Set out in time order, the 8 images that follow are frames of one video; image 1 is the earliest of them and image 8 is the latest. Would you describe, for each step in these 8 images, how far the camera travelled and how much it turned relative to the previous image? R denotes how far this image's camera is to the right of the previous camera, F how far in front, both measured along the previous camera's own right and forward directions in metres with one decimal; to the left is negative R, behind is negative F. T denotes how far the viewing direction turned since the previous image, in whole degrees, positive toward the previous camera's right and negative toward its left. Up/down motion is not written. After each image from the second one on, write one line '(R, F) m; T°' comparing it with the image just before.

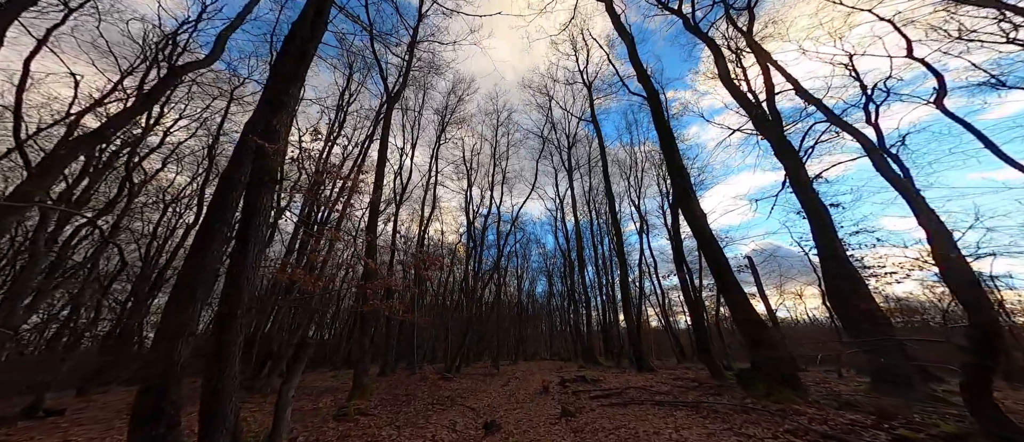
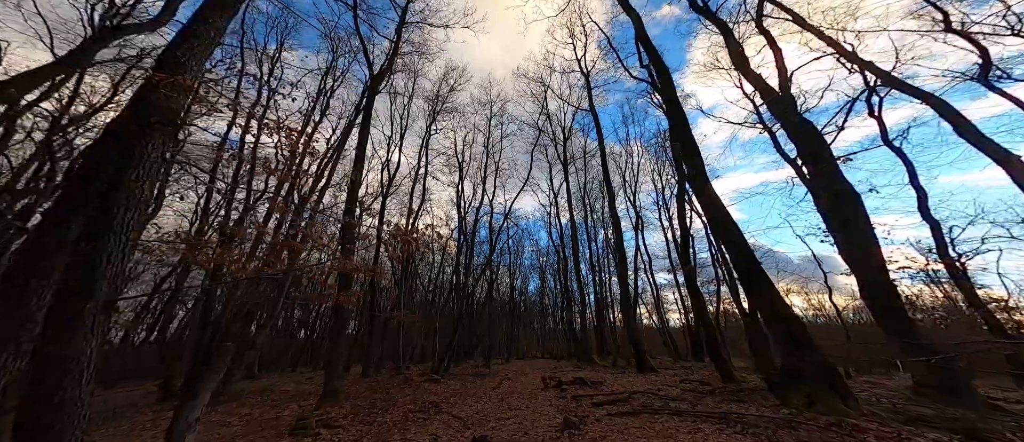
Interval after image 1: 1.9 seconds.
(-0.1, +1.2) m; +1°
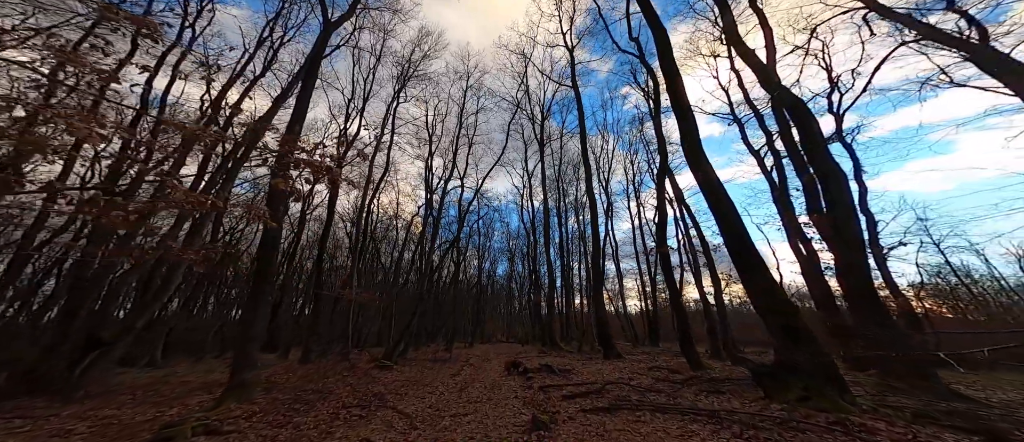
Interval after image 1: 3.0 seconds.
(+0.1, +1.3) m; +6°
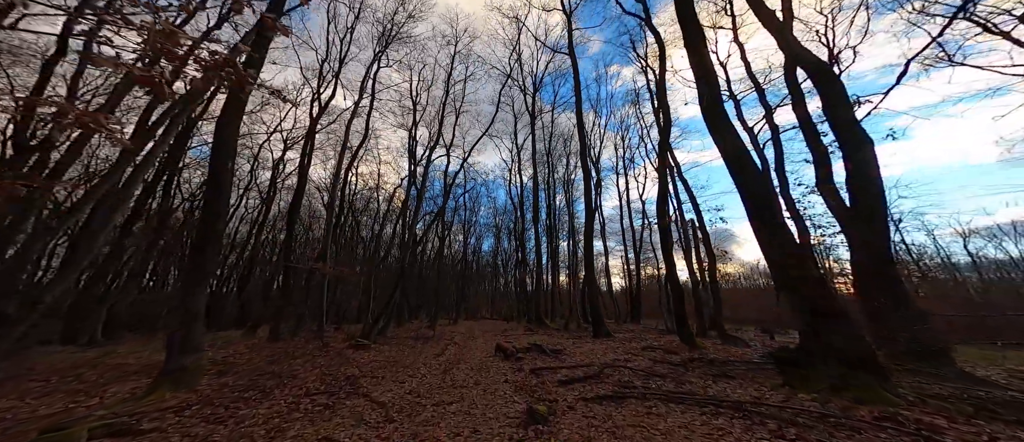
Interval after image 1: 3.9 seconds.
(-0.2, +1.0) m; +3°
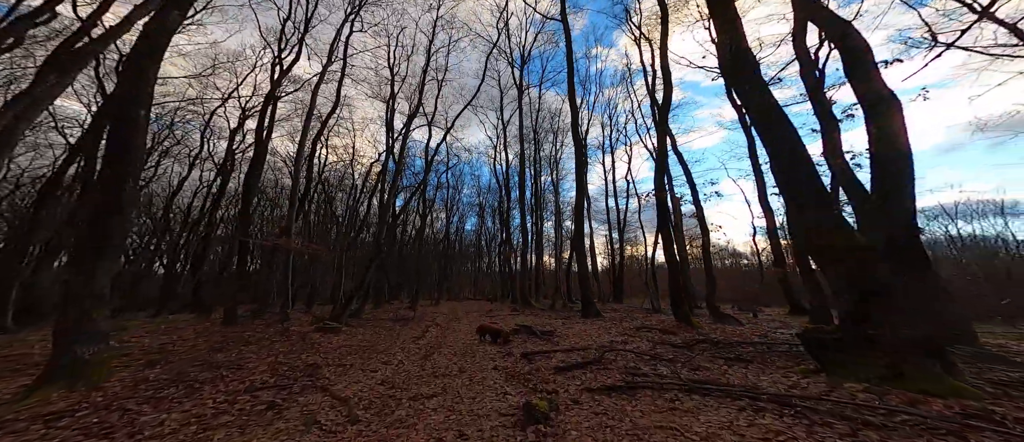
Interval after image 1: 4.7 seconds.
(-0.2, +1.0) m; +3°
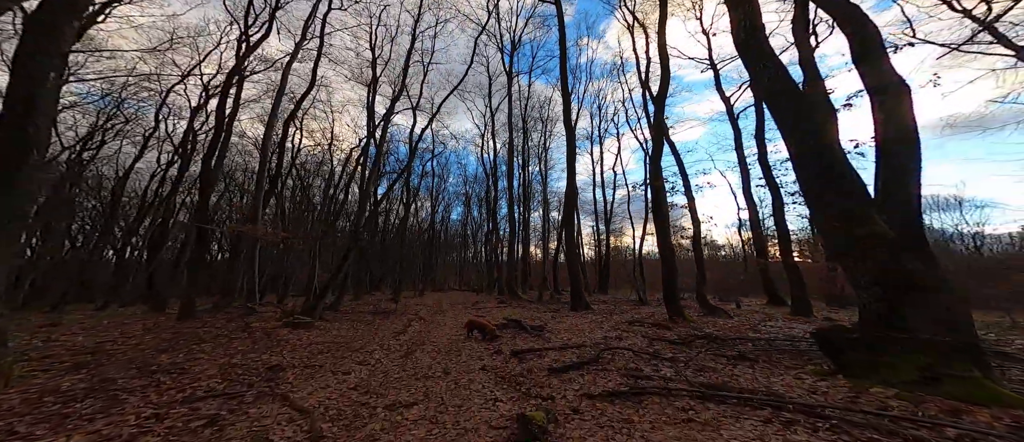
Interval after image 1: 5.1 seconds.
(-0.1, +0.6) m; +3°
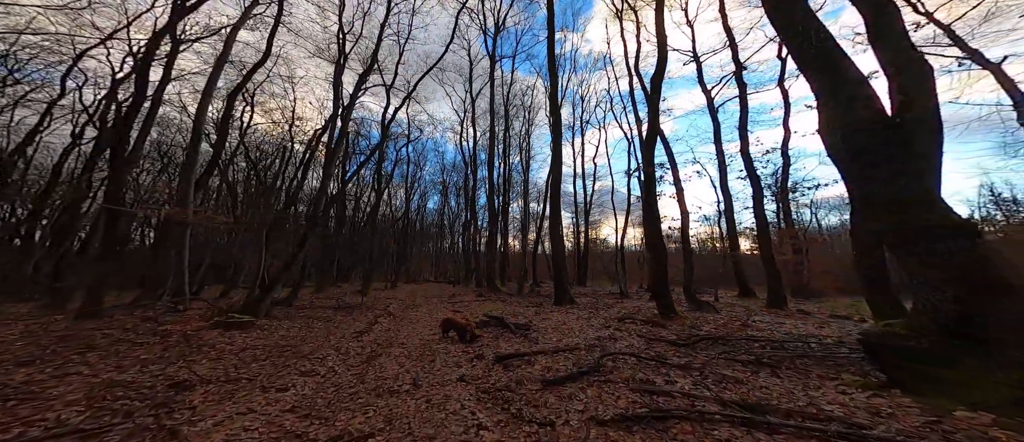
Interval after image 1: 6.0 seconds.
(-0.2, +1.0) m; +4°
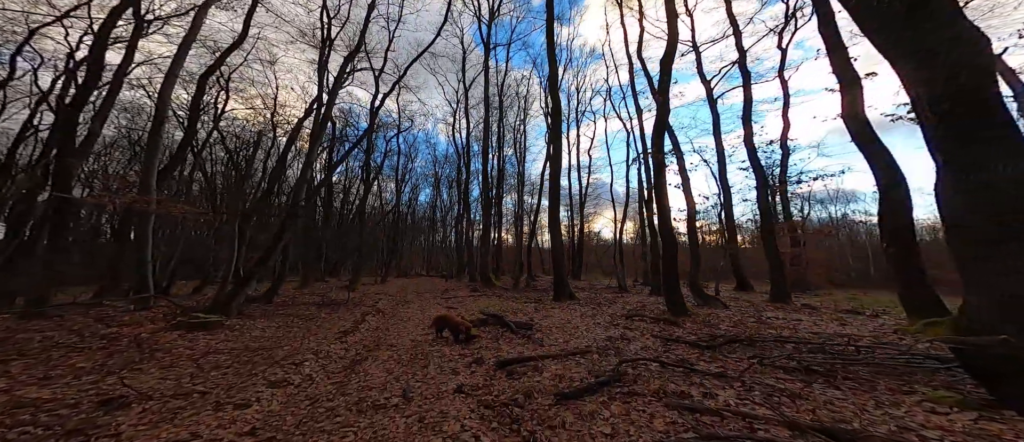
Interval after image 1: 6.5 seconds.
(-0.2, +0.7) m; +1°
